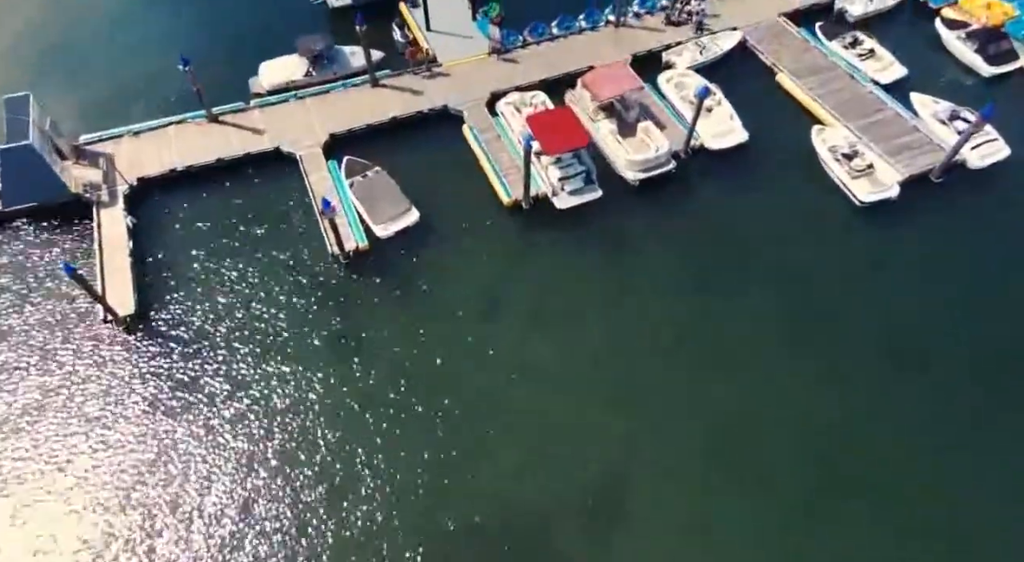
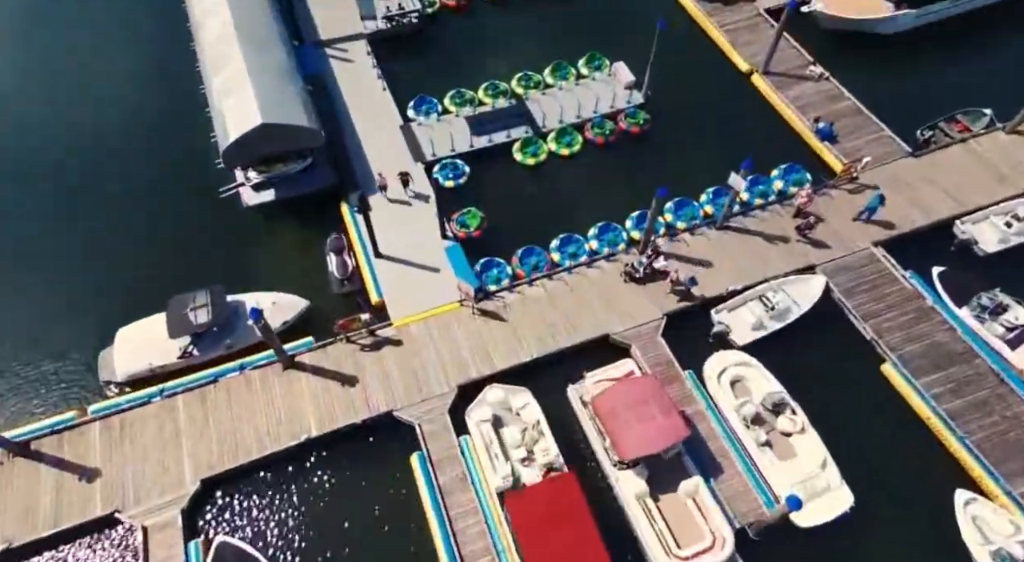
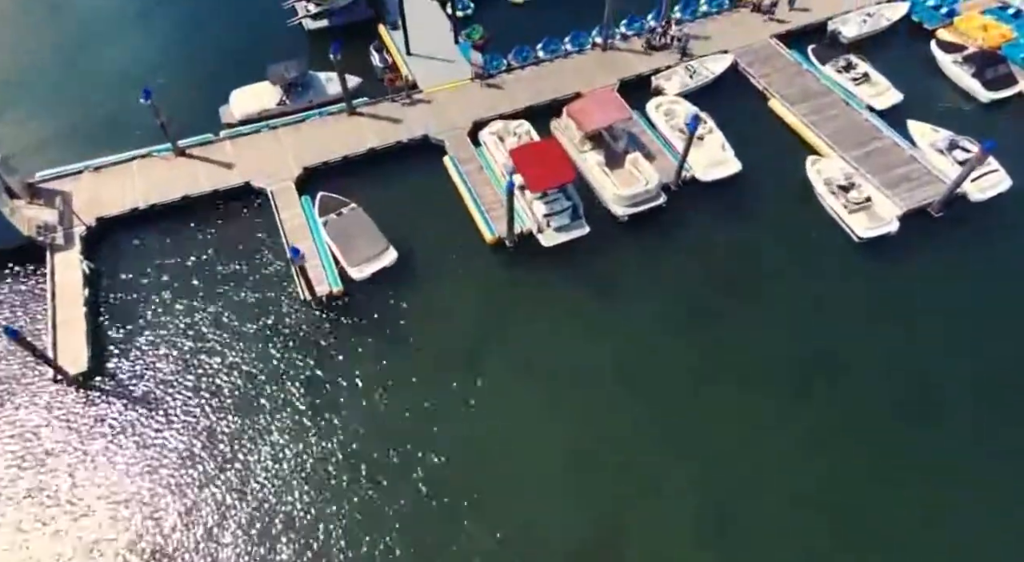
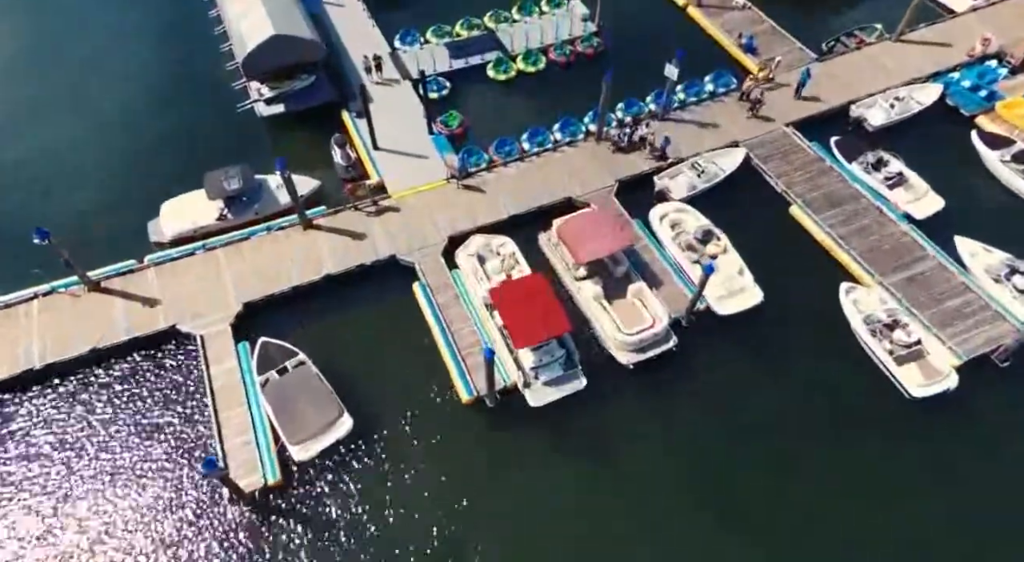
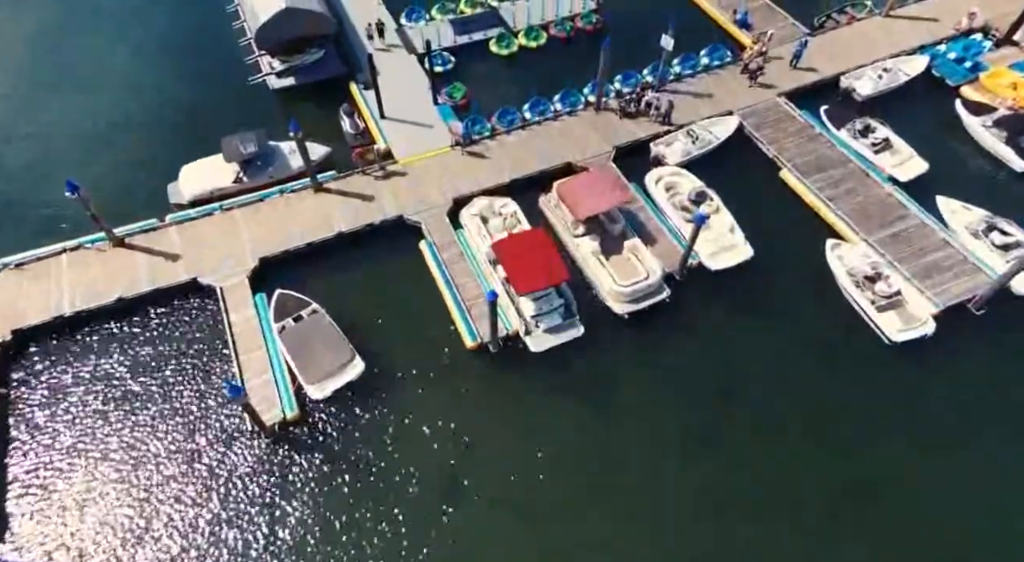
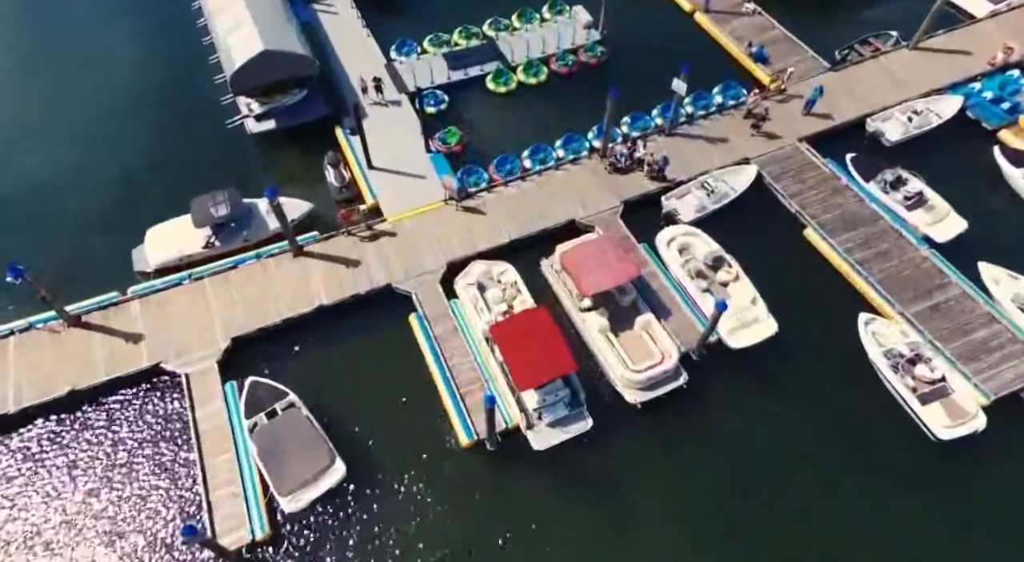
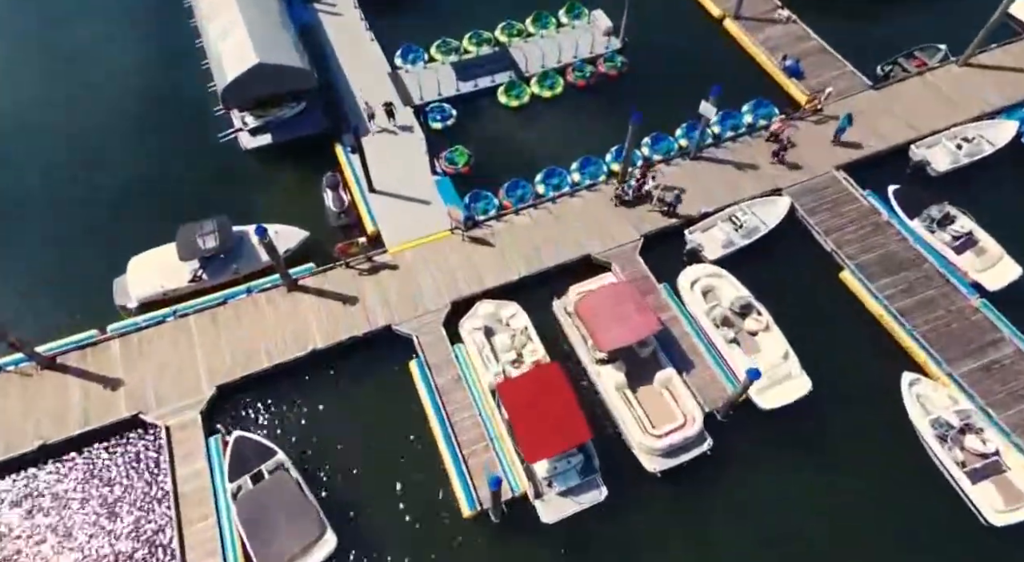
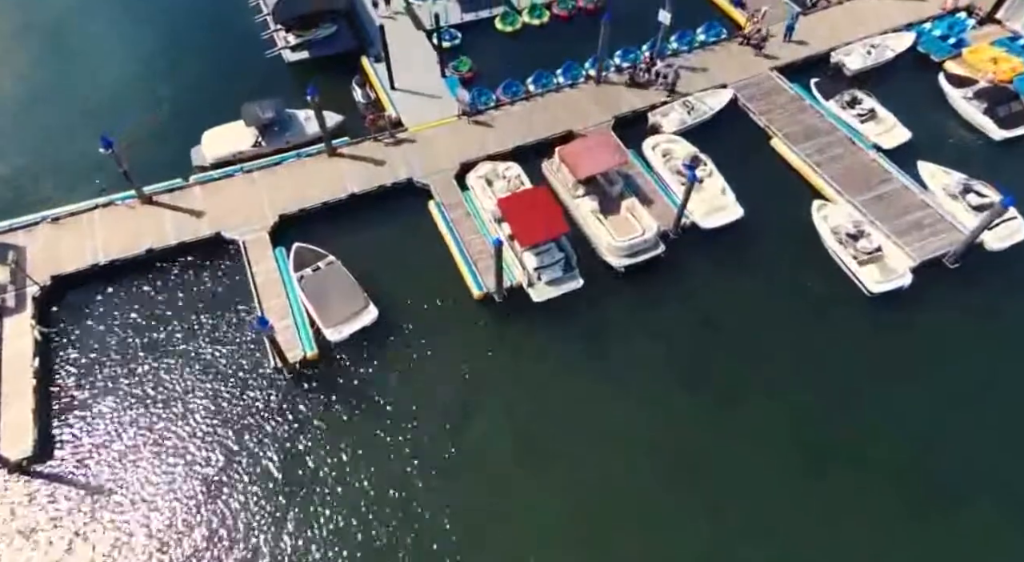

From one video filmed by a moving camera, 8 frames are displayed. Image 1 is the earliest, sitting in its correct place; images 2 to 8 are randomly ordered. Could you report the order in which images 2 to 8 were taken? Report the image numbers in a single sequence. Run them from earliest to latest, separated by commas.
3, 8, 5, 4, 6, 7, 2
